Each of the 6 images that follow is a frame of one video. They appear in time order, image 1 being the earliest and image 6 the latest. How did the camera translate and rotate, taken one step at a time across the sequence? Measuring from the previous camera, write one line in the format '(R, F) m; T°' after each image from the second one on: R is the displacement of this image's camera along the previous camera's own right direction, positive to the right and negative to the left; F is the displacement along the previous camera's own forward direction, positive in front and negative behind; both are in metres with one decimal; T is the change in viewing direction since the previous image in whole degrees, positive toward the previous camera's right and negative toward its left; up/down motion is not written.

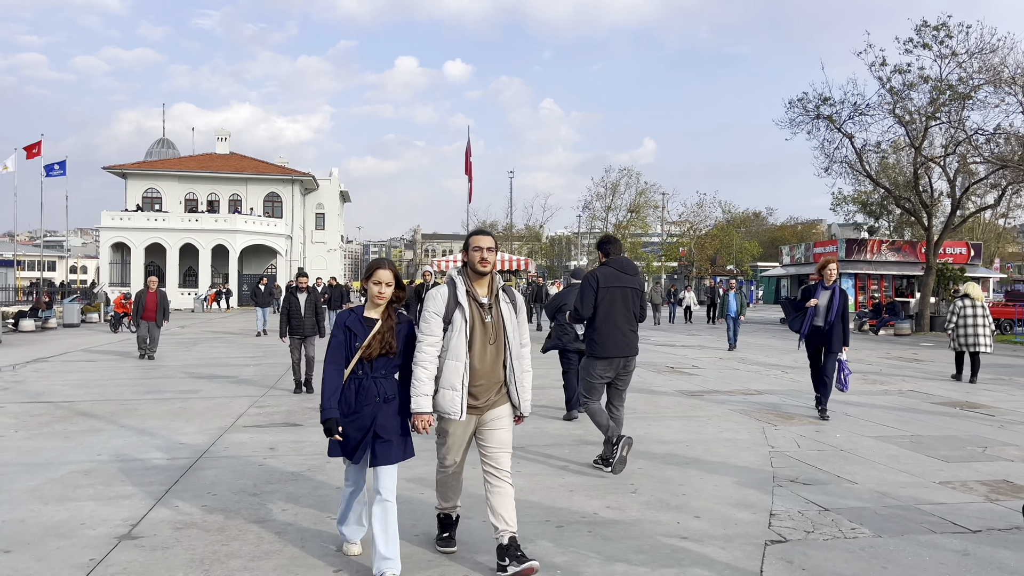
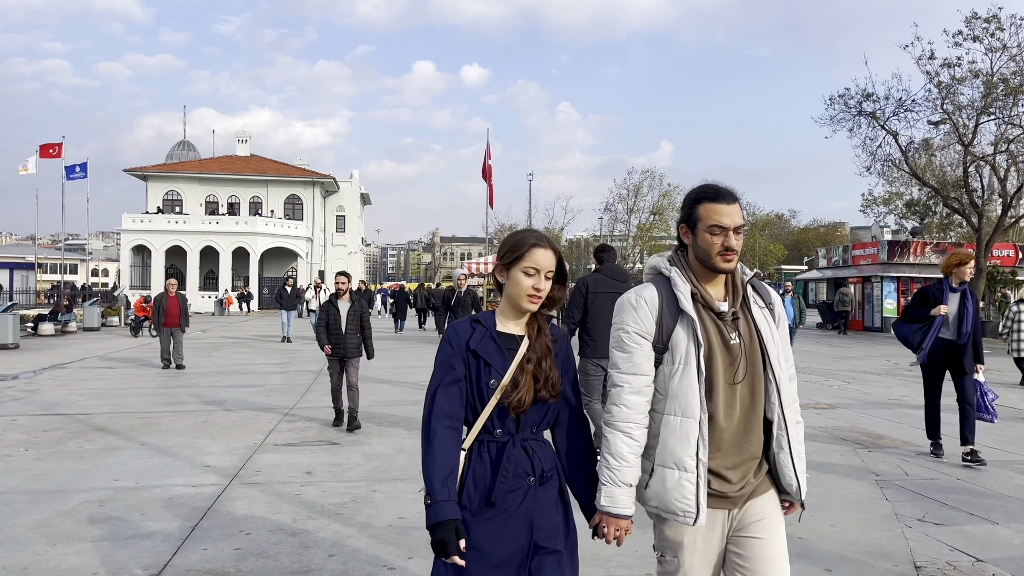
(-0.4, +0.9) m; -1°
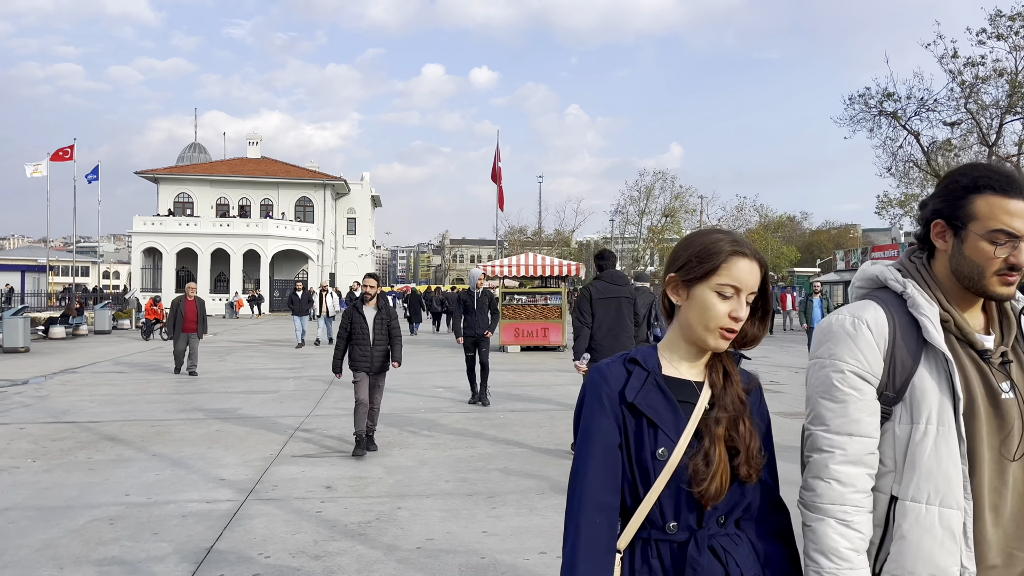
(-0.2, +0.3) m; -1°
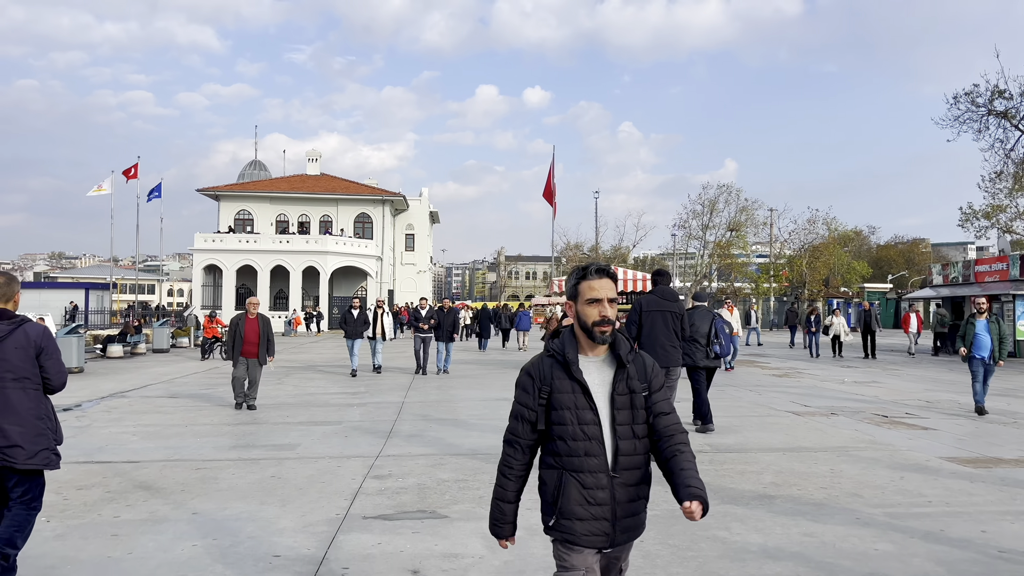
(-0.5, +1.6) m; -4°
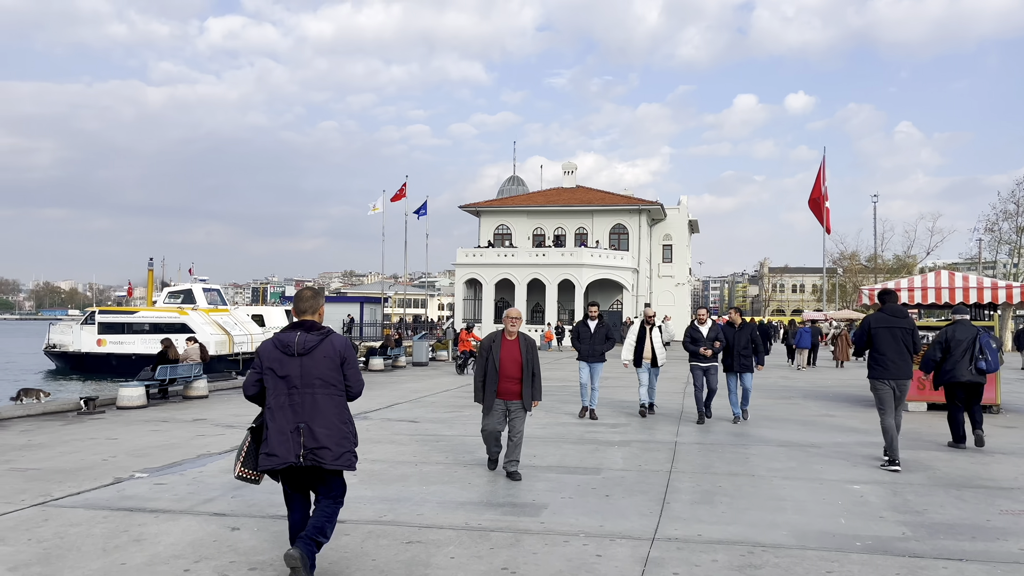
(-0.5, +2.5) m; -18°
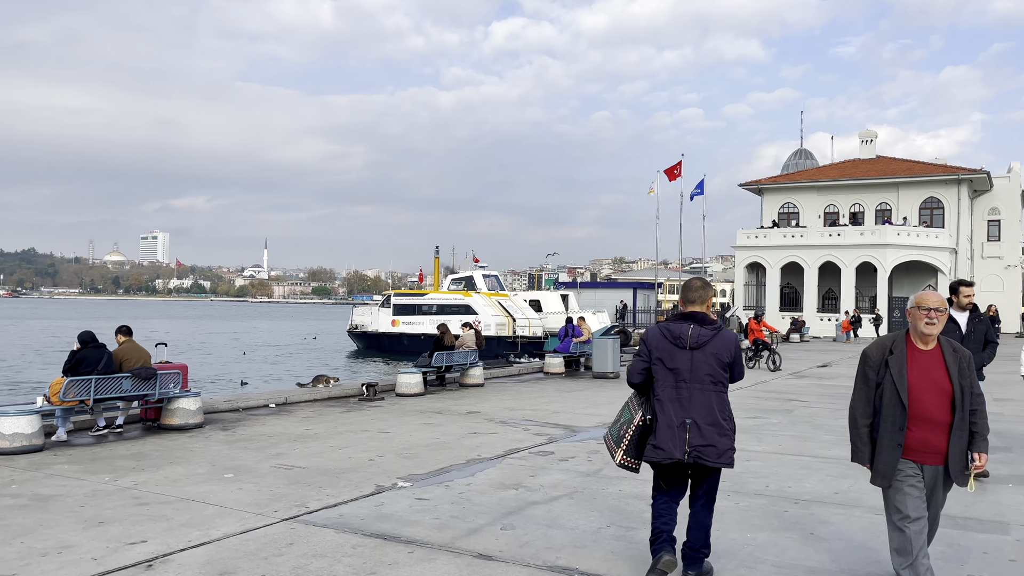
(-0.5, +1.7) m; -19°
